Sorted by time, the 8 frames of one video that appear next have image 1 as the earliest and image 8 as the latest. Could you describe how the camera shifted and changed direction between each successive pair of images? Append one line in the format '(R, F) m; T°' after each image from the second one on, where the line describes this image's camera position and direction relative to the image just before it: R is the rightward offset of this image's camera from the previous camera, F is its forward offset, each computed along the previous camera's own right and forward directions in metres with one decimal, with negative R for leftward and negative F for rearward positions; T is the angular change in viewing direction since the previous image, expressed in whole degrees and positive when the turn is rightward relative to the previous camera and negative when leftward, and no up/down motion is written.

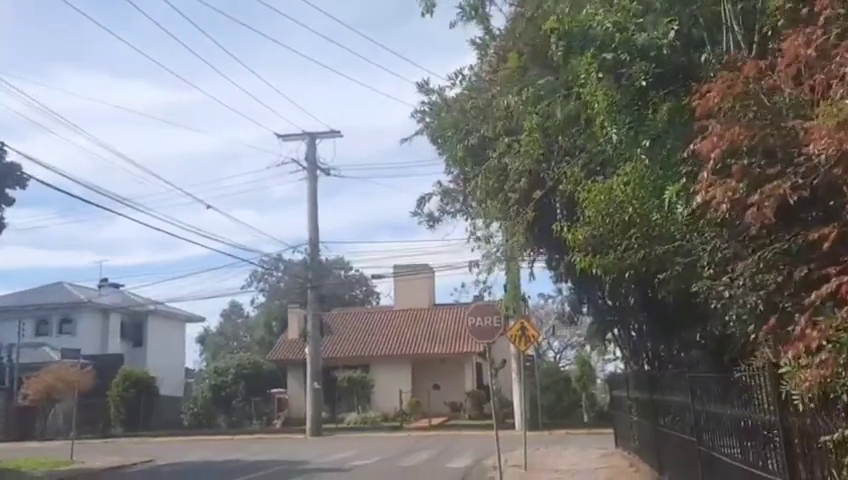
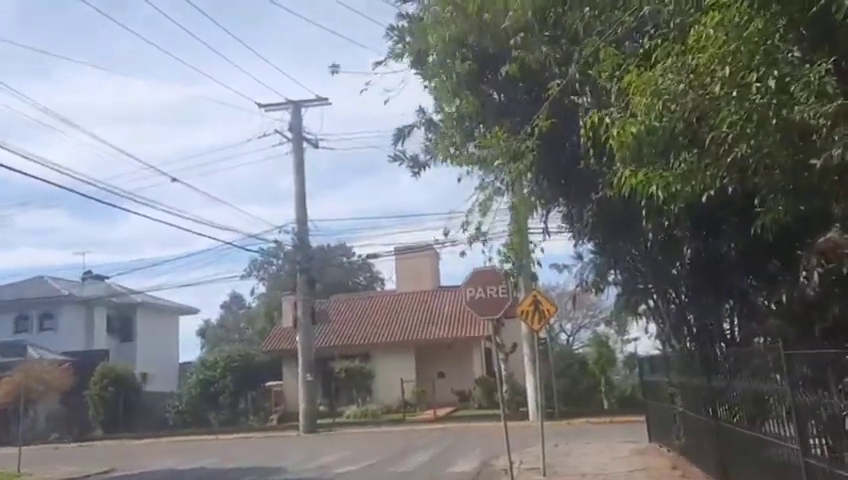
(+0.4, +3.5) m; -1°
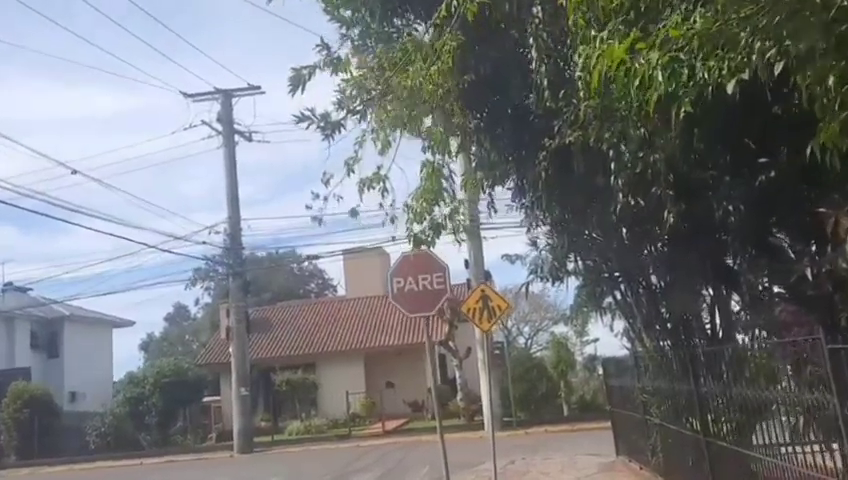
(+0.6, +2.5) m; +3°
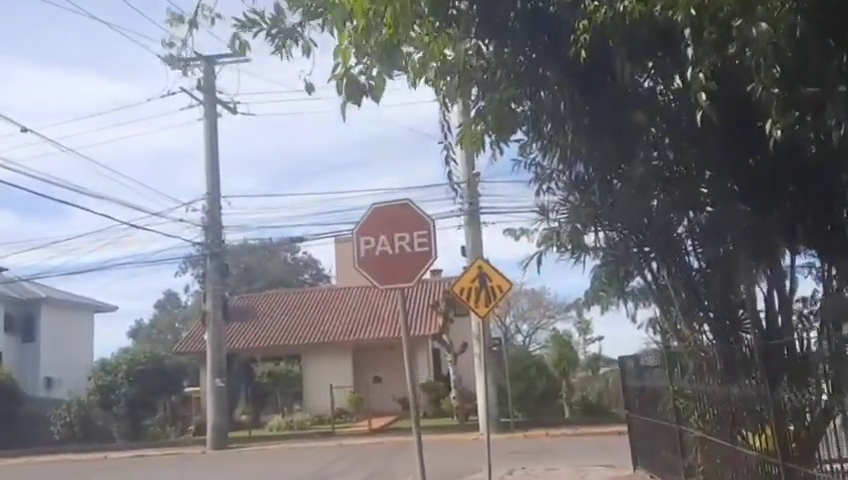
(+0.2, +2.4) m; 0°
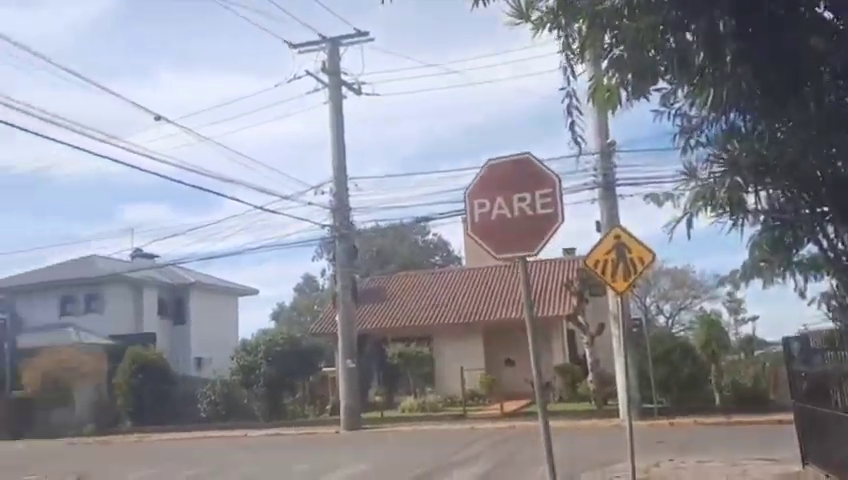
(+0.1, +1.0) m; -10°
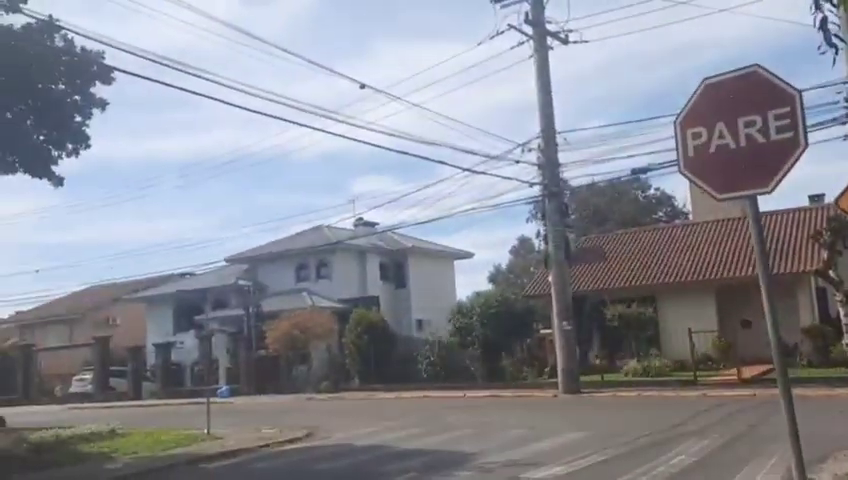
(+0.1, +0.8) m; -17°
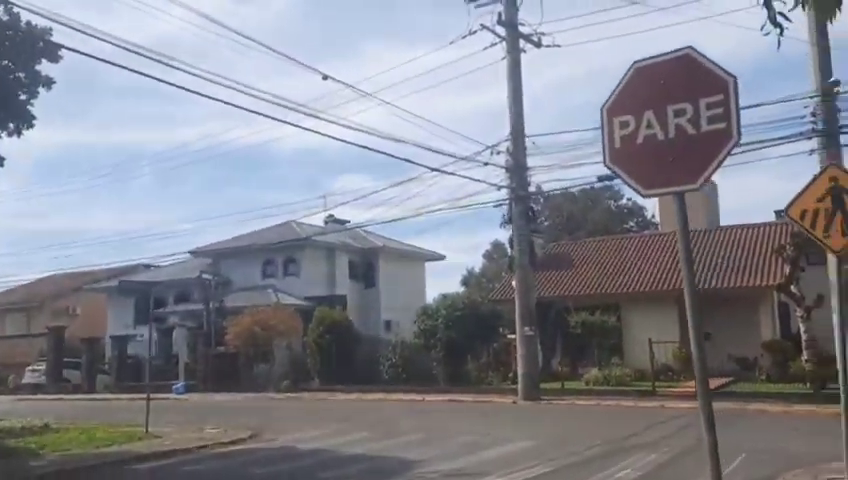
(+0.5, +0.5) m; +2°
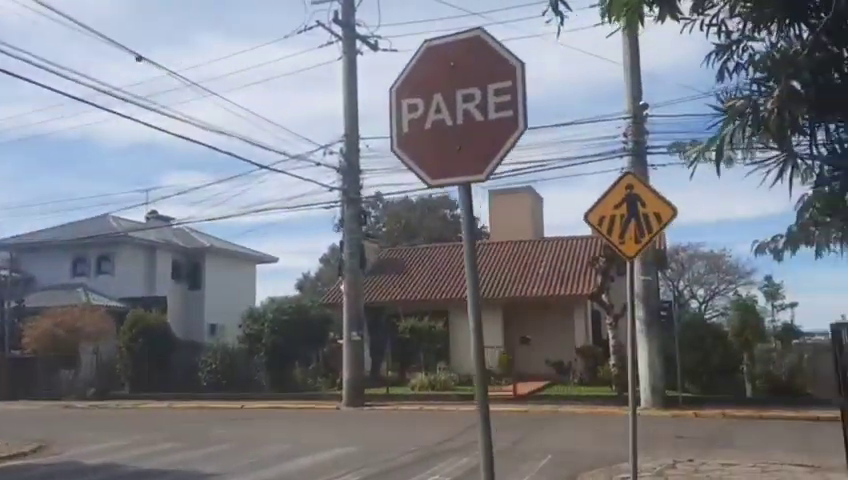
(+0.4, +0.4) m; +12°
